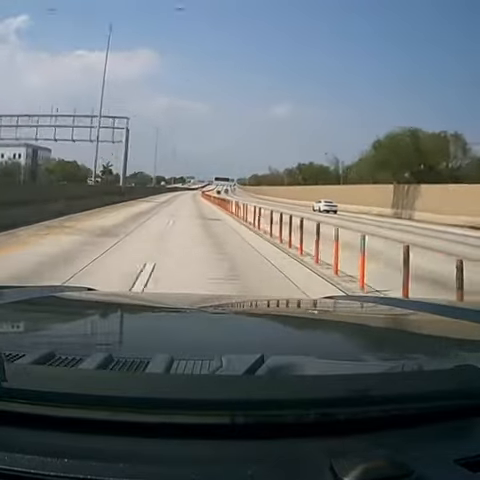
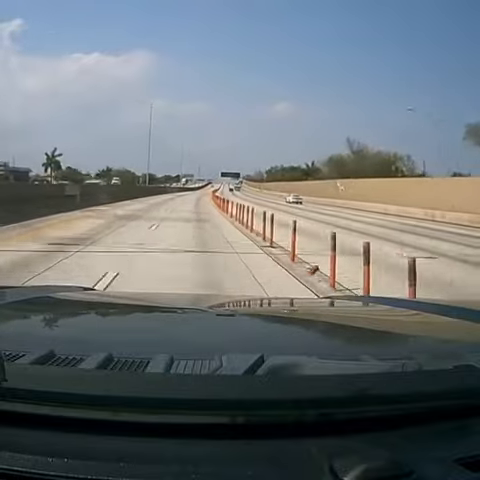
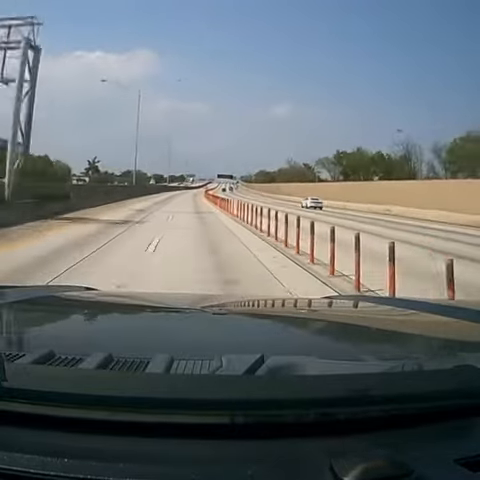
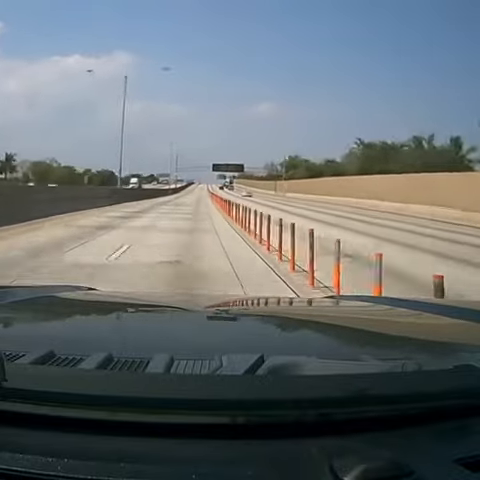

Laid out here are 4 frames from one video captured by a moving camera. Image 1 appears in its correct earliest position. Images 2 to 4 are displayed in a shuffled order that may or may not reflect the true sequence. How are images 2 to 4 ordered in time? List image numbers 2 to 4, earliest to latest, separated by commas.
3, 2, 4
